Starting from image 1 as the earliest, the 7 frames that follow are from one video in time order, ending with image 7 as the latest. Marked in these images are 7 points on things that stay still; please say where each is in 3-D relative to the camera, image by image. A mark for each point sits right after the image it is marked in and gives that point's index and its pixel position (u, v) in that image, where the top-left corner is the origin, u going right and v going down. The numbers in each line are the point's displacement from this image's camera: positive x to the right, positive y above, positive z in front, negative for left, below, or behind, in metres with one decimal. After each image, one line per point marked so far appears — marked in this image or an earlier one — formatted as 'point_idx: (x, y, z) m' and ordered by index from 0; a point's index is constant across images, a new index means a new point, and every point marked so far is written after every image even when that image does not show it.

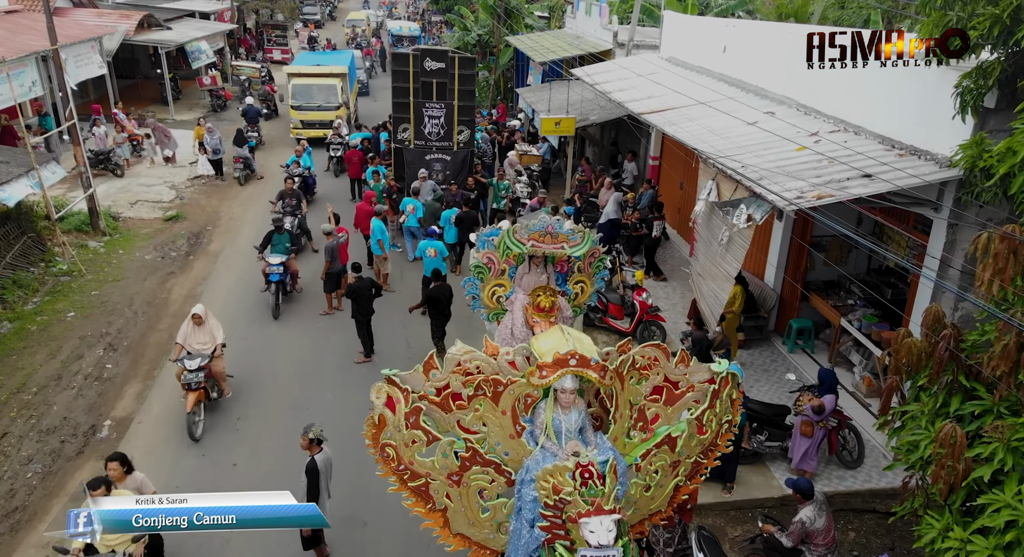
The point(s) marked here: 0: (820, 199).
0: (+2.6, +0.7, +6.2) m
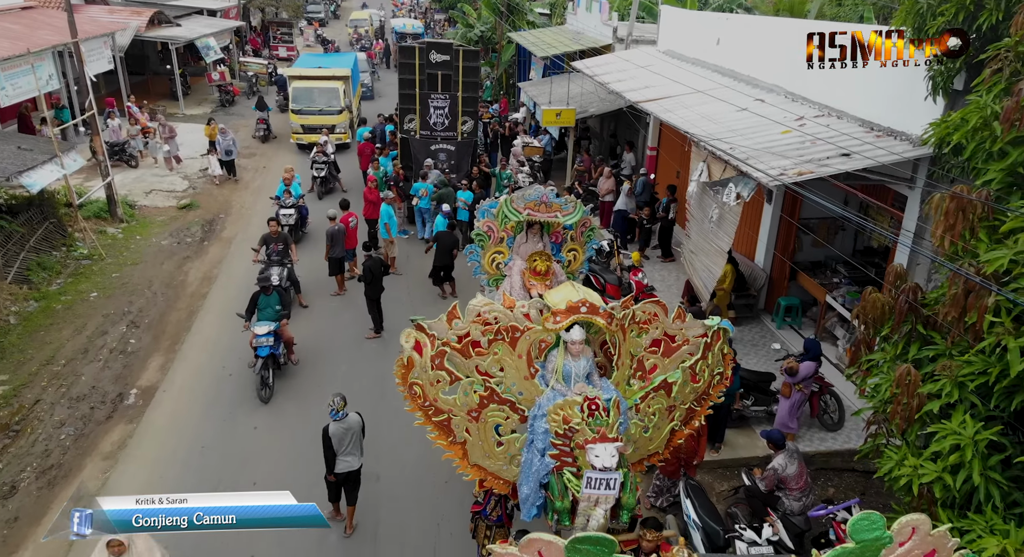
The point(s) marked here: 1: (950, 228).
0: (+2.6, +0.9, +6.6) m
1: (+2.6, +0.3, +4.4) m
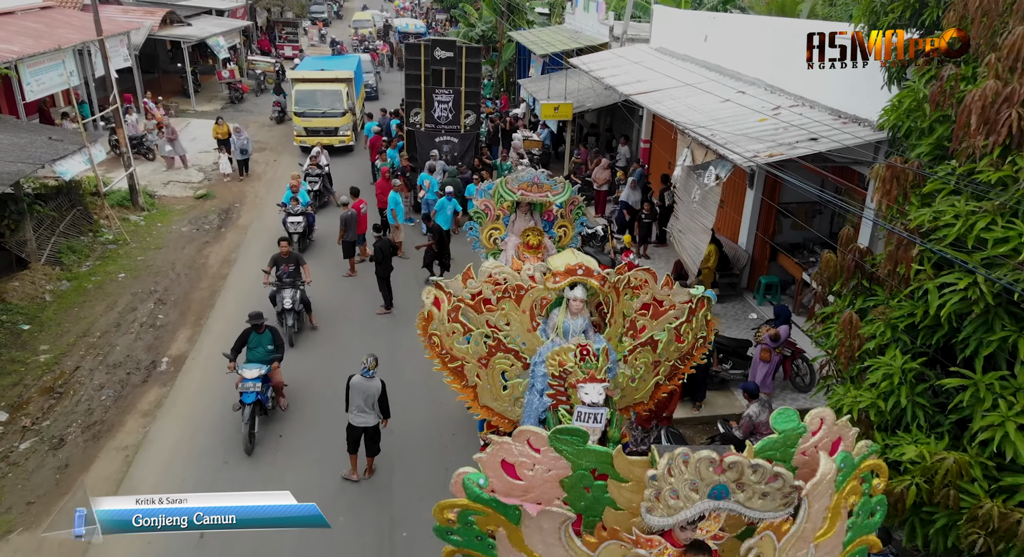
0: (+2.6, +1.2, +7.4) m
1: (+2.6, +0.6, +5.1) m
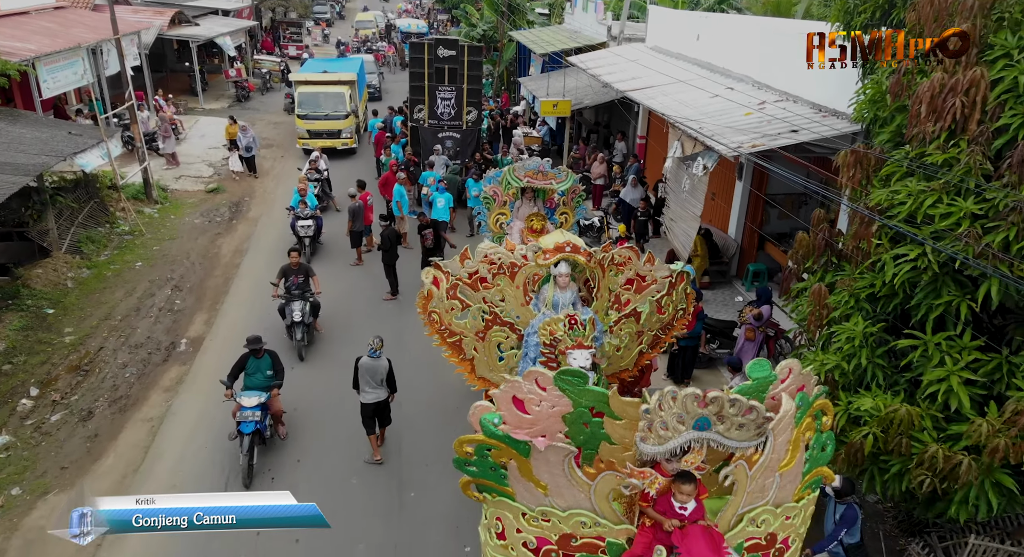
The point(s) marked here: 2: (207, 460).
0: (+2.6, +1.4, +7.9) m
1: (+2.6, +0.8, +5.6) m
2: (-3.2, -1.9, +7.6) m
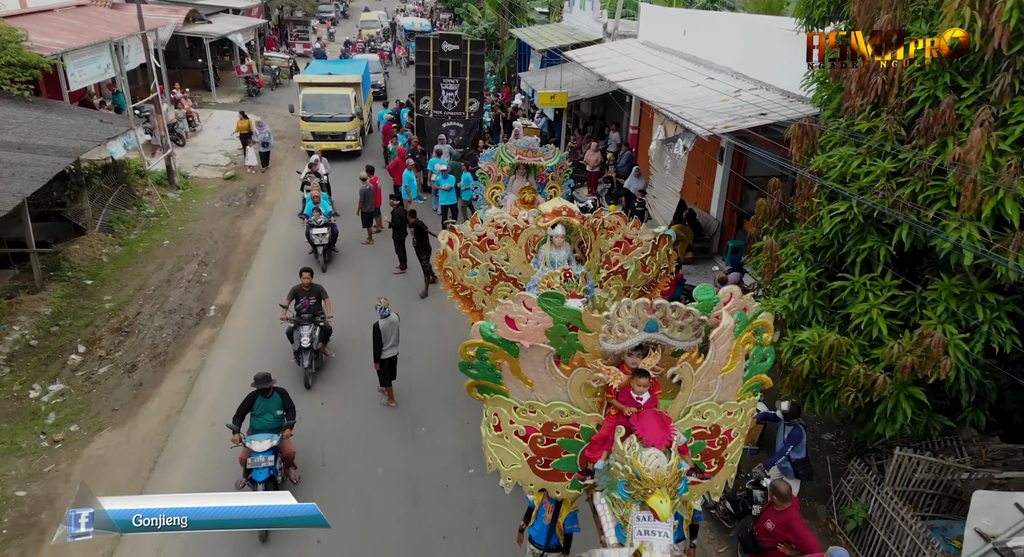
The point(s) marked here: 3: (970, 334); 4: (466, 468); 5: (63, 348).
0: (+2.6, +1.8, +8.9) m
1: (+2.6, +1.2, +6.6) m
2: (-3.2, -1.5, +8.6) m
3: (+3.5, -0.4, +5.5) m
4: (-0.5, -1.9, +7.4) m
5: (-5.9, -0.9, +9.6) m
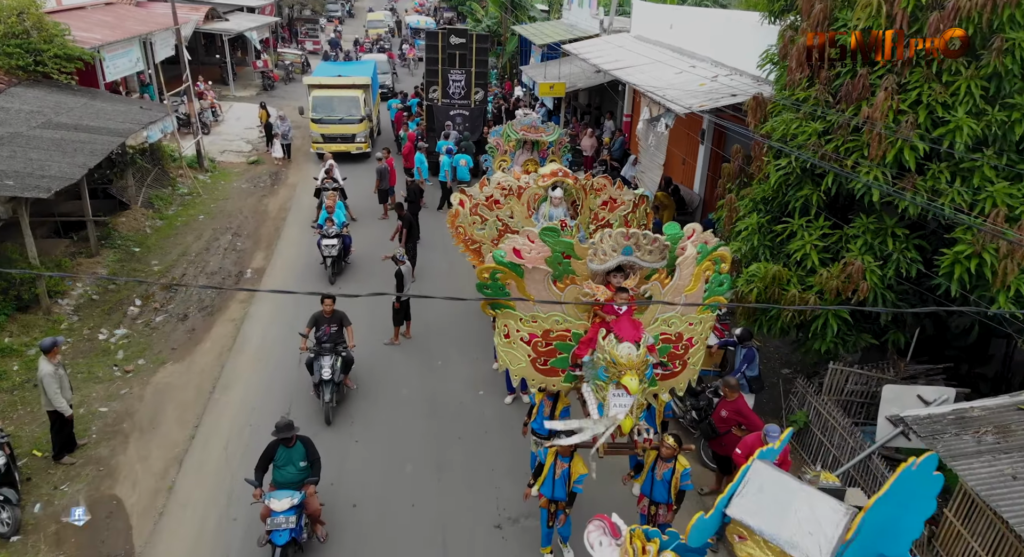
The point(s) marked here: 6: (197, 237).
0: (+2.7, +2.4, +10.2) m
1: (+2.6, +1.8, +7.9) m
2: (-3.1, -0.9, +9.9) m
3: (+3.5, +0.1, +6.8) m
4: (-0.4, -1.4, +8.8) m
5: (-5.9, -0.4, +11.0) m
6: (-5.9, +0.8, +13.6) m
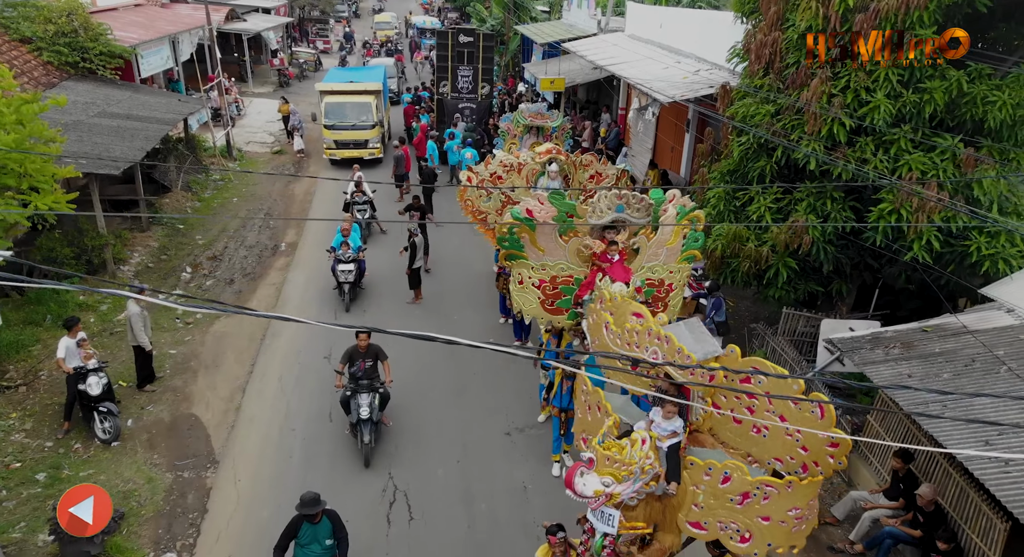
0: (+2.7, +2.9, +11.7) m
1: (+2.7, +2.3, +9.5) m
2: (-3.1, -0.4, +11.4) m
3: (+3.6, +0.7, +8.3) m
4: (-0.3, -0.8, +10.3) m
5: (-5.8, +0.2, +12.5) m
6: (-5.8, +1.3, +15.1) m
